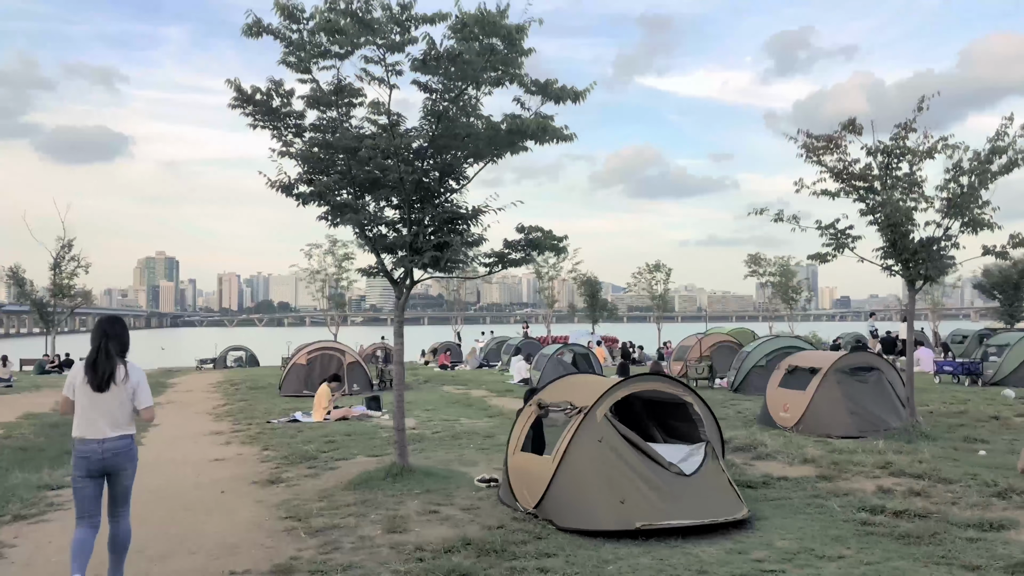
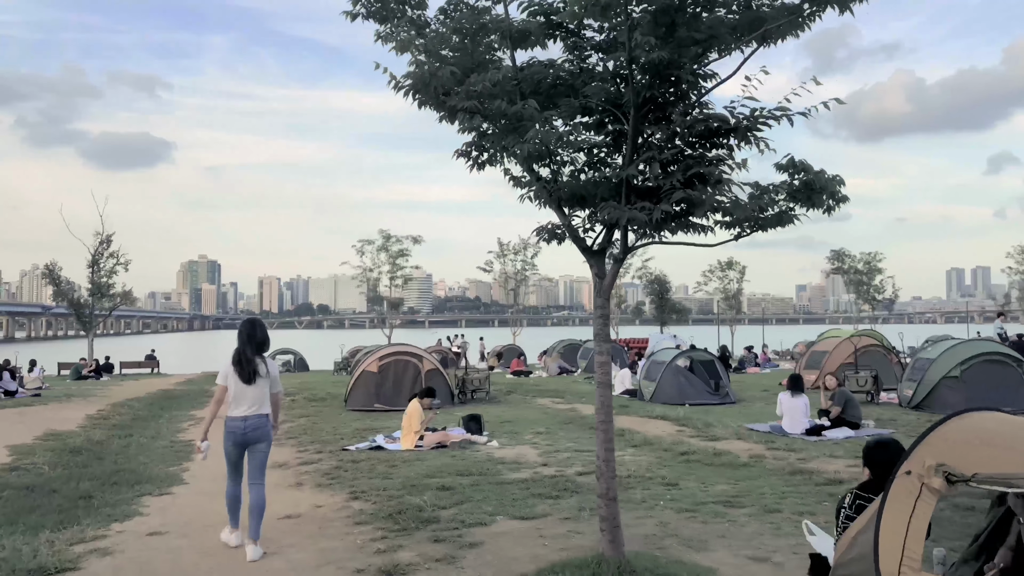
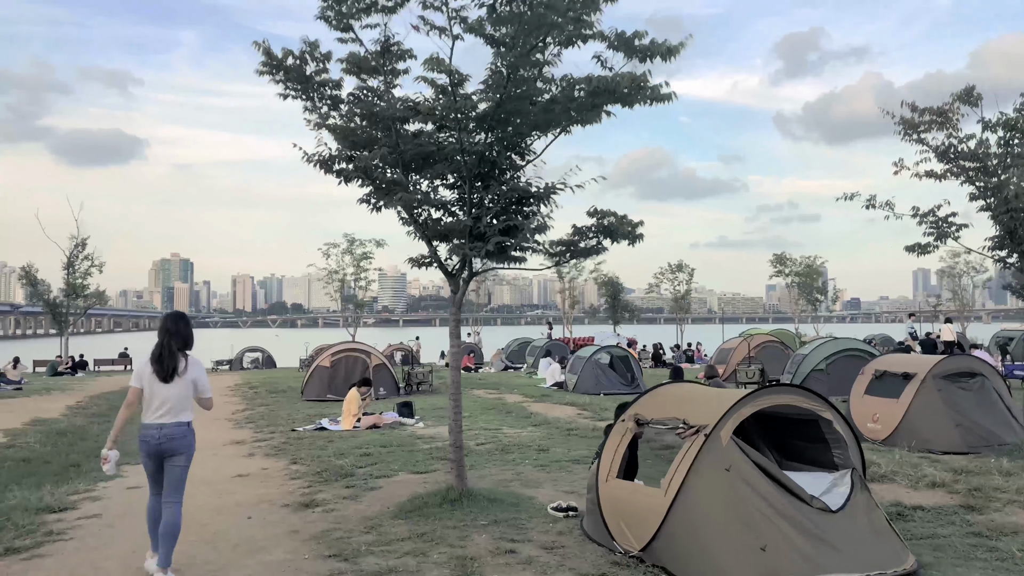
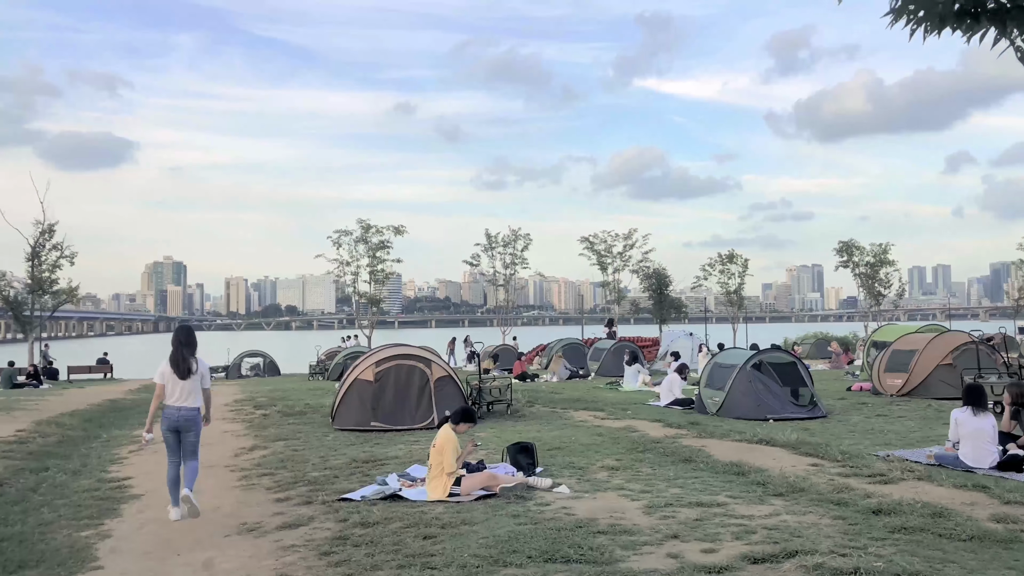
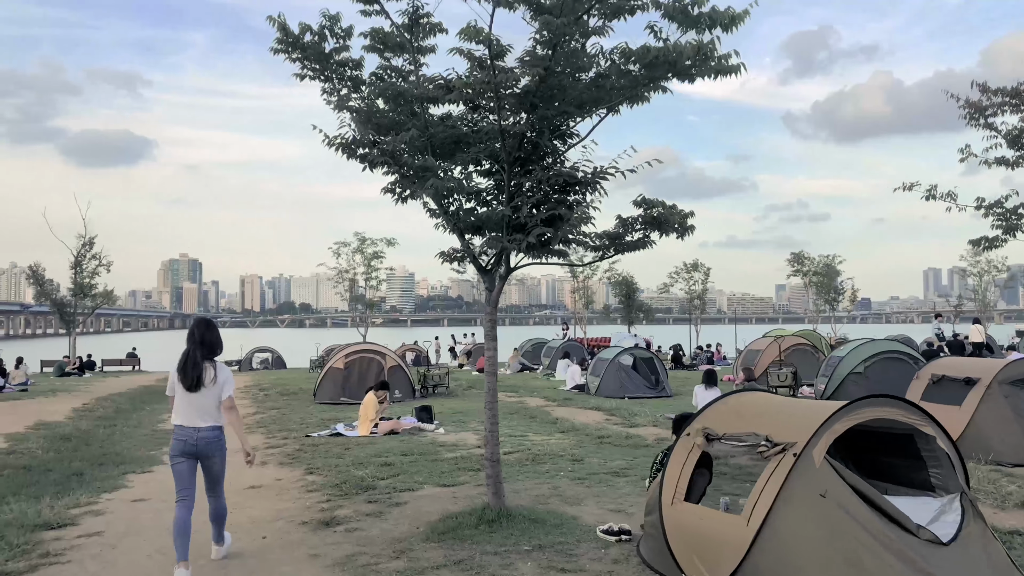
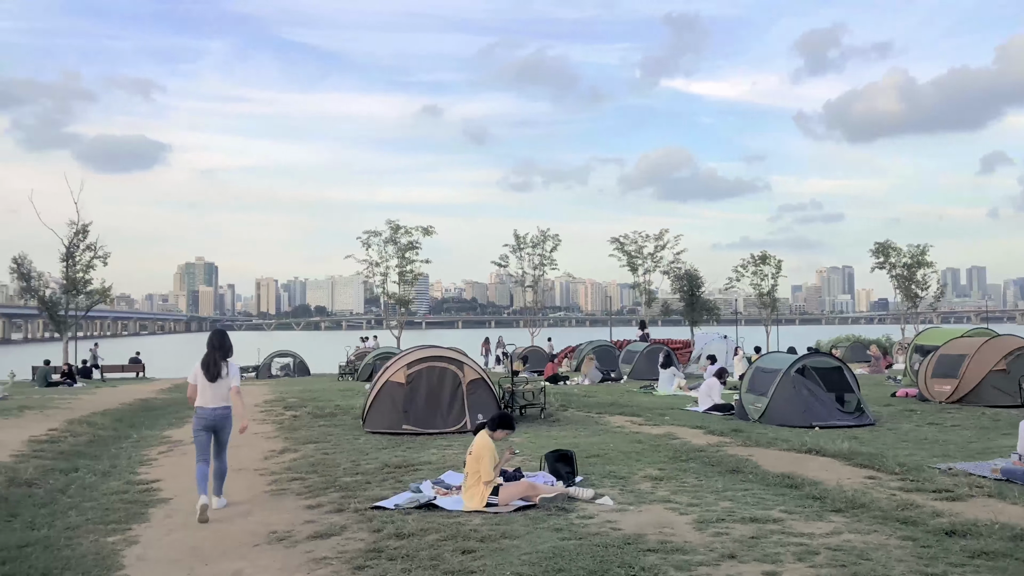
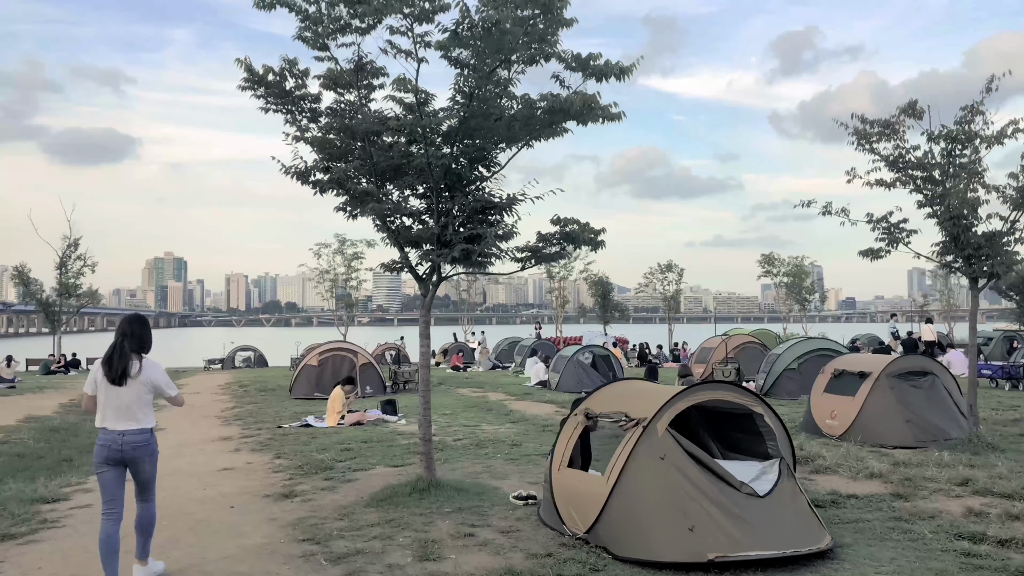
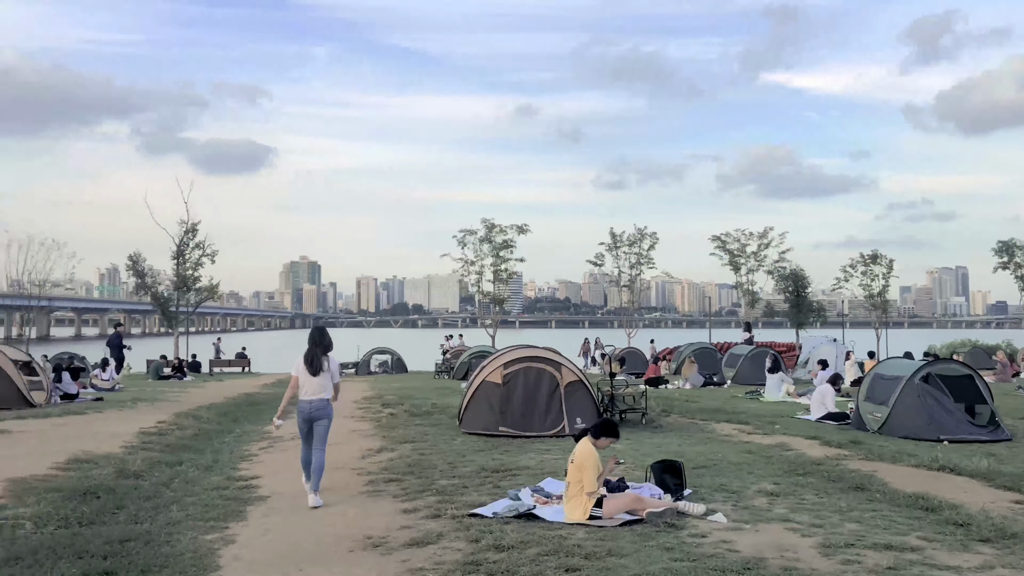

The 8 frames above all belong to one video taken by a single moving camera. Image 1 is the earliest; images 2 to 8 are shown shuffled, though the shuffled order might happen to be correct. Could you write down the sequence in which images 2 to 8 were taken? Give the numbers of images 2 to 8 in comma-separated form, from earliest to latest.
7, 3, 5, 2, 4, 6, 8
